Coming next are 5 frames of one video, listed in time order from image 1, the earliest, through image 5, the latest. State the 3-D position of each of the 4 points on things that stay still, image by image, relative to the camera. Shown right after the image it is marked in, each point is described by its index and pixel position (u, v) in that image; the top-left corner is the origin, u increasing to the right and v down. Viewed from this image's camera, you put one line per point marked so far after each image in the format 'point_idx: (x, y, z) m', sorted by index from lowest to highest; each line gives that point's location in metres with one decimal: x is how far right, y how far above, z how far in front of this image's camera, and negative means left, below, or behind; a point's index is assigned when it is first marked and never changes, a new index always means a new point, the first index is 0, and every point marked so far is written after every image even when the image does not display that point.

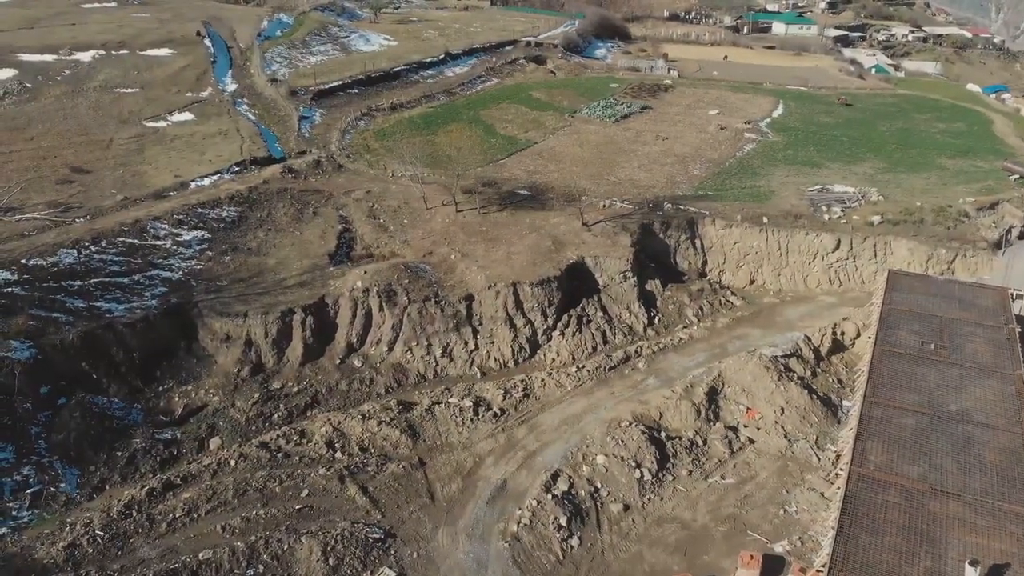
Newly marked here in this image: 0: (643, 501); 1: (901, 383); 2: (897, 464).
0: (+4.0, -6.3, +19.6) m
1: (+11.5, -2.7, +19.8) m
2: (+10.2, -4.5, +17.2) m
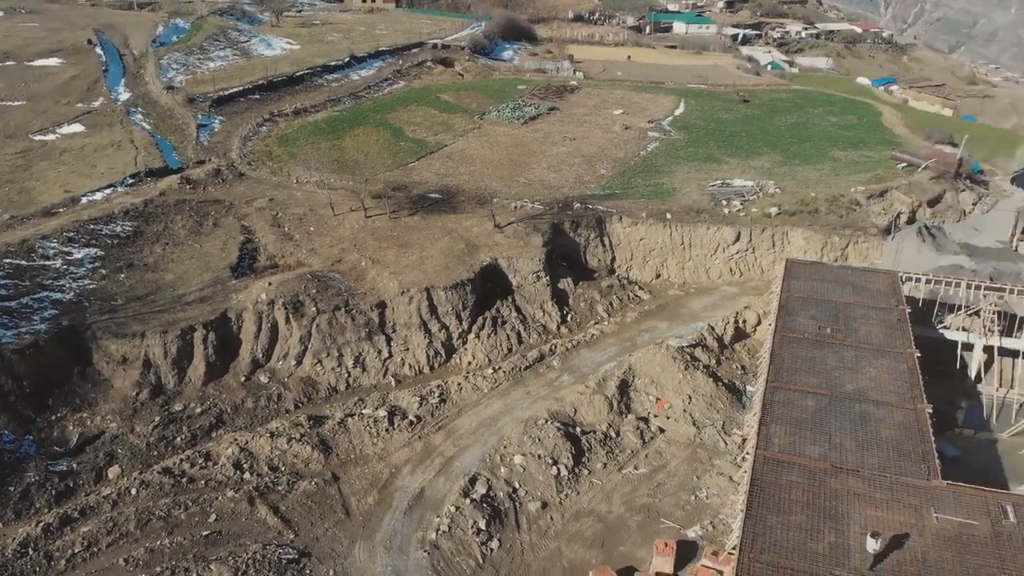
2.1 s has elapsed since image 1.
0: (+1.5, -6.2, +19.7) m
1: (+8.9, -2.4, +20.6) m
2: (+7.8, -4.2, +17.9) m
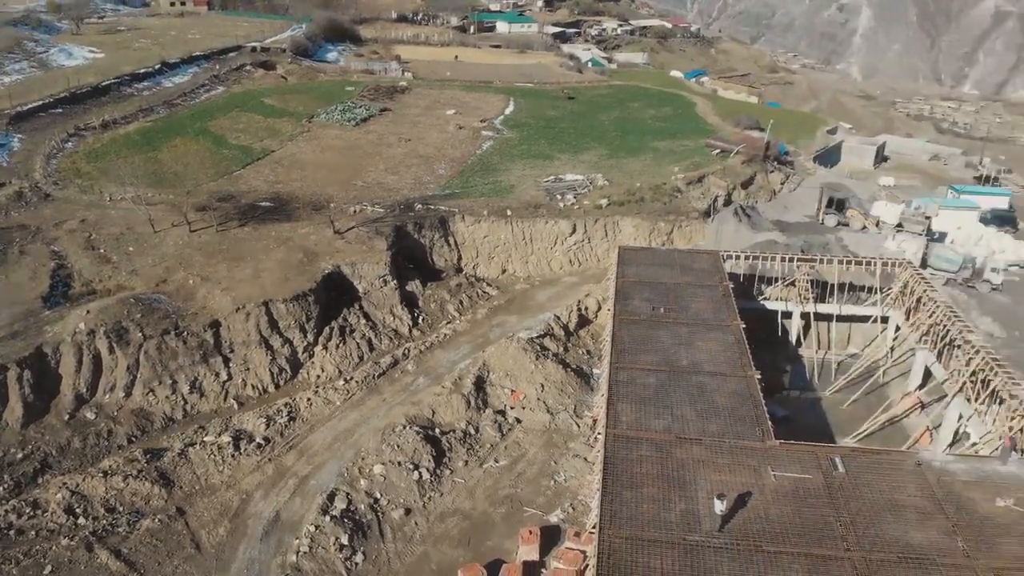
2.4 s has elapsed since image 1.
0: (-2.6, -6.3, +19.7) m
1: (+4.2, -1.9, +21.7) m
2: (+3.7, -3.8, +18.9) m
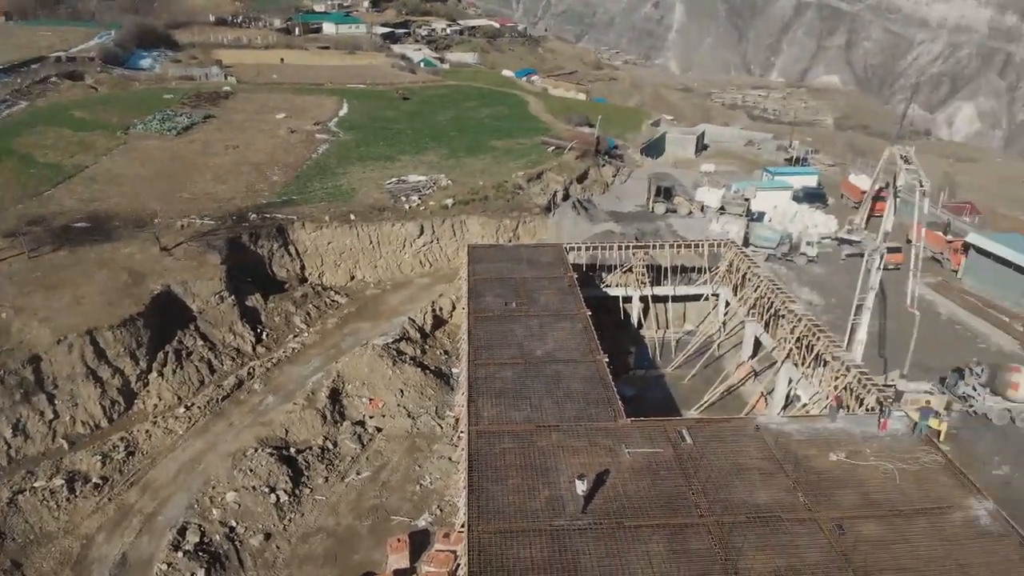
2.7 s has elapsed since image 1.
0: (-6.5, -6.7, +18.9) m
1: (-0.5, -1.7, +22.0) m
2: (-0.3, -3.7, +19.2) m
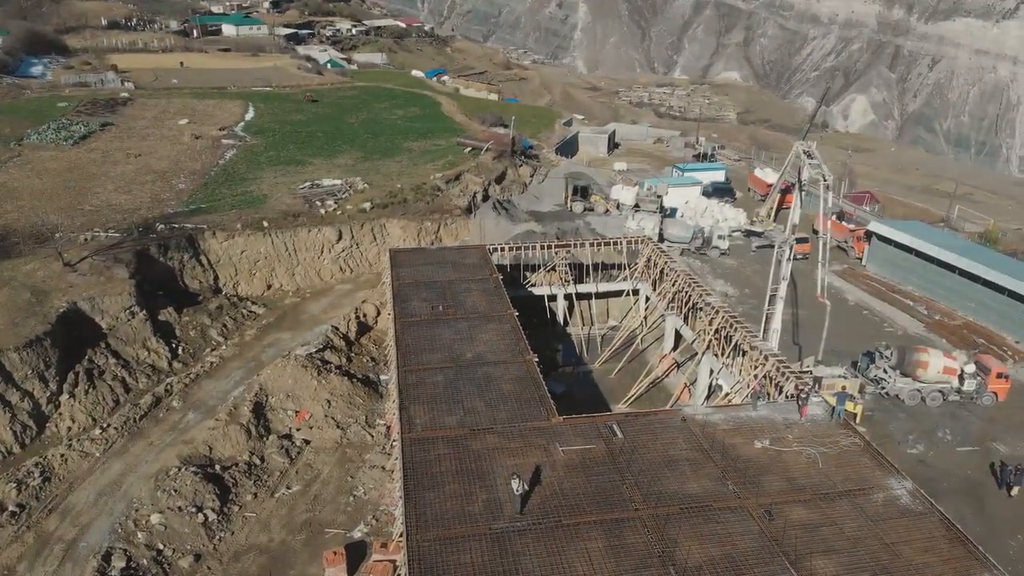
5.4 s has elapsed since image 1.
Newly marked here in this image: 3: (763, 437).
0: (-8.2, -7.1, +17.9) m
1: (-2.8, -1.9, +21.8) m
2: (-2.2, -3.8, +19.0) m
3: (+6.5, -3.9, +17.3) m
